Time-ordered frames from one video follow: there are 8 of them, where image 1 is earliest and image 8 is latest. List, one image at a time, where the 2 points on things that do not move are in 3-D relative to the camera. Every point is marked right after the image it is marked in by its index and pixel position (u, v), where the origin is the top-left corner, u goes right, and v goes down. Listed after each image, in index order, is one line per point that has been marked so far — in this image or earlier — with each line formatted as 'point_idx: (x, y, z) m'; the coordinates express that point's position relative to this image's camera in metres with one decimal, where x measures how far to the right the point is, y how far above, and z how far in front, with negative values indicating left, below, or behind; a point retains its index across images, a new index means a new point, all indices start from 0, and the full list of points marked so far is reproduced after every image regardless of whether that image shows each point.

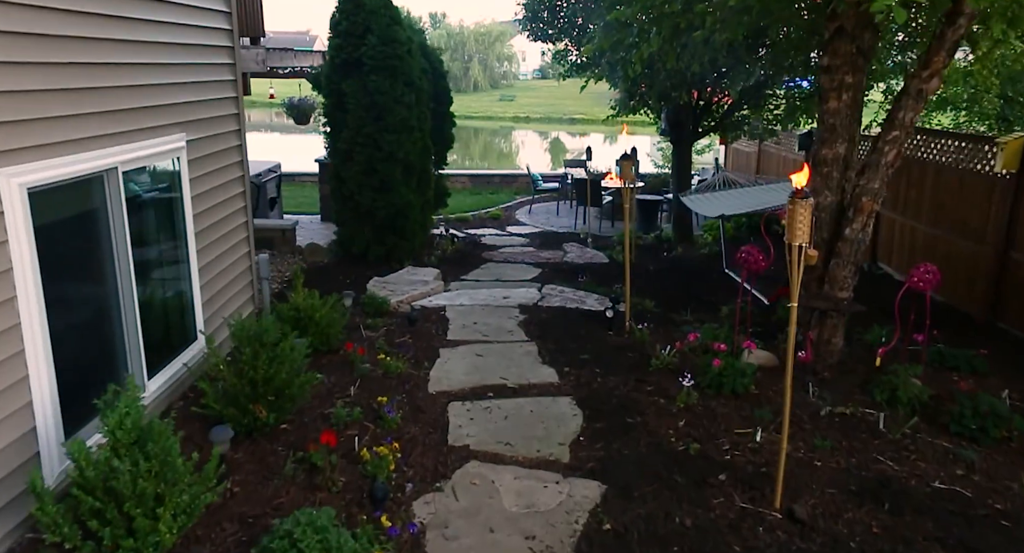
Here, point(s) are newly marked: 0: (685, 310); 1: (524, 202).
0: (+1.2, -0.3, +5.1) m
1: (+0.2, +1.2, +12.1) m
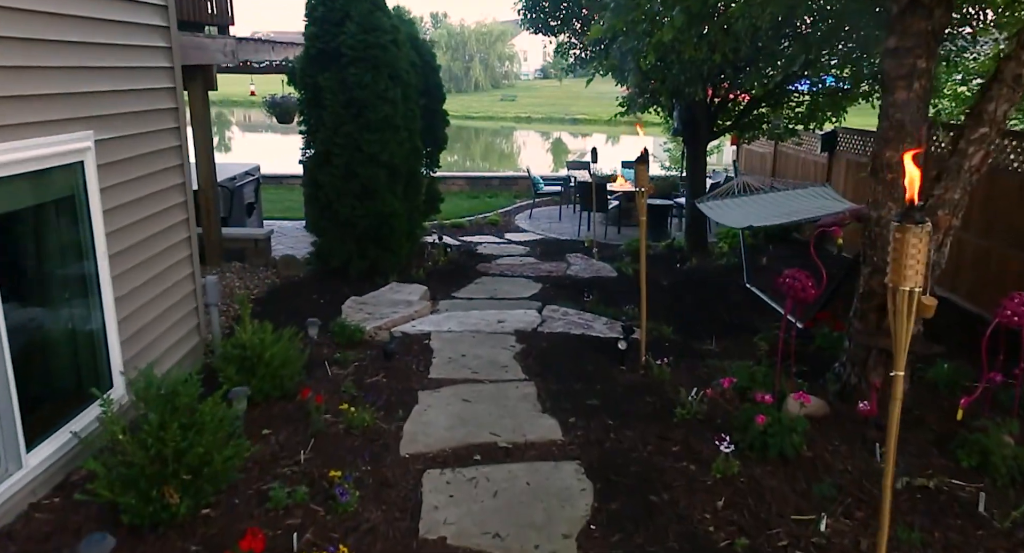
0: (+1.1, -0.4, +4.4) m
1: (+0.2, +1.1, +11.4) m
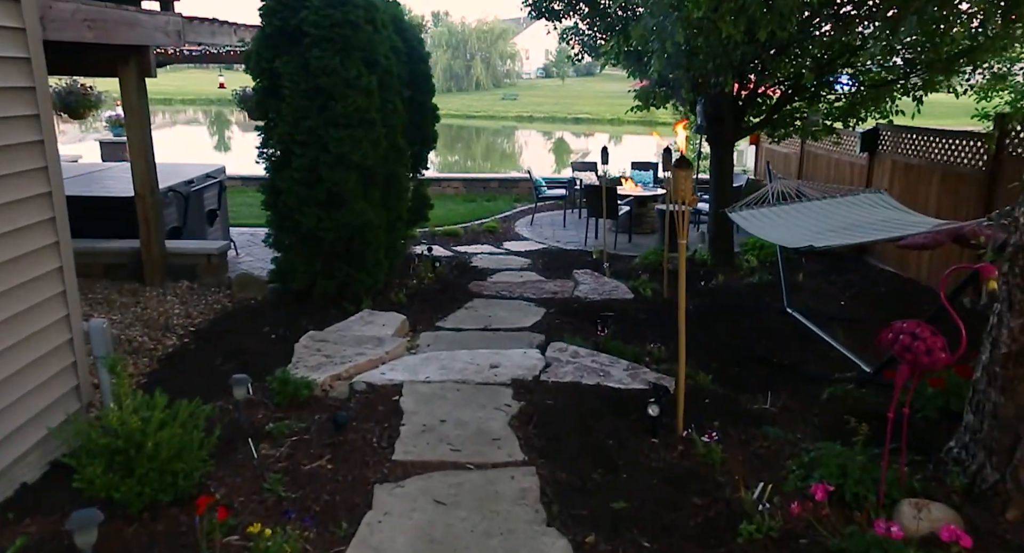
0: (+1.1, -0.5, +3.4) m
1: (+0.2, +0.9, +10.4) m
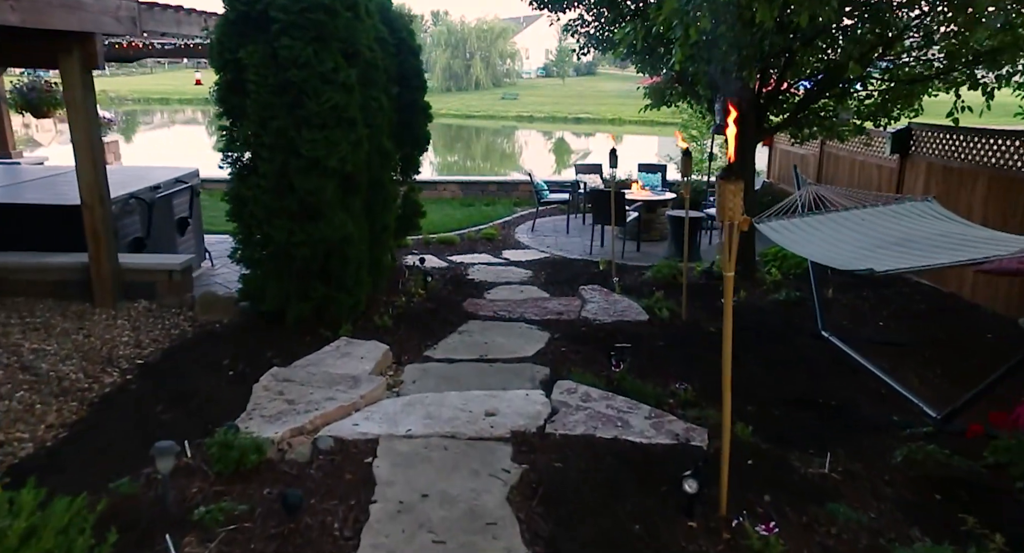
0: (+1.1, -0.7, +2.8) m
1: (+0.2, +0.8, +9.8) m
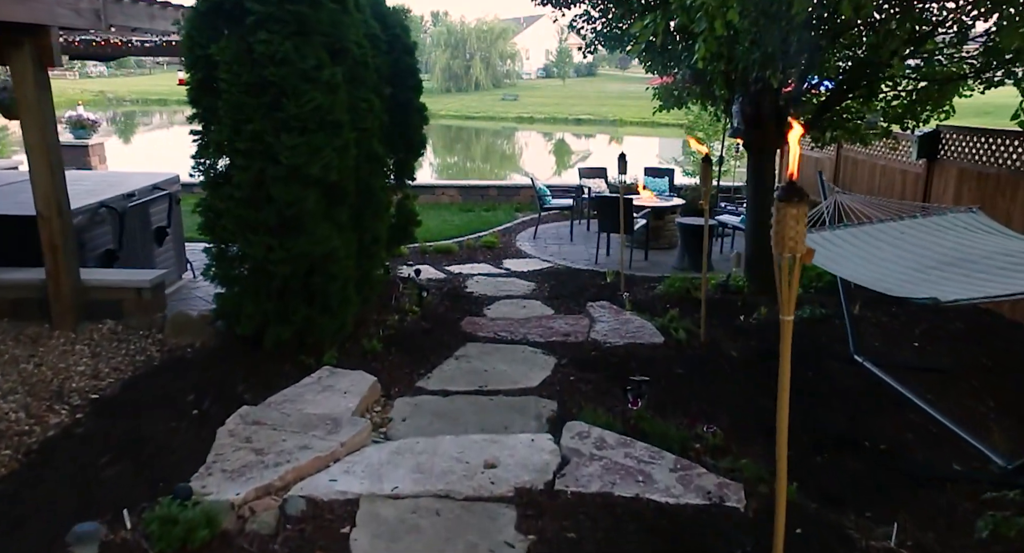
0: (+1.1, -0.8, +2.4) m
1: (+0.2, +0.7, +9.4) m
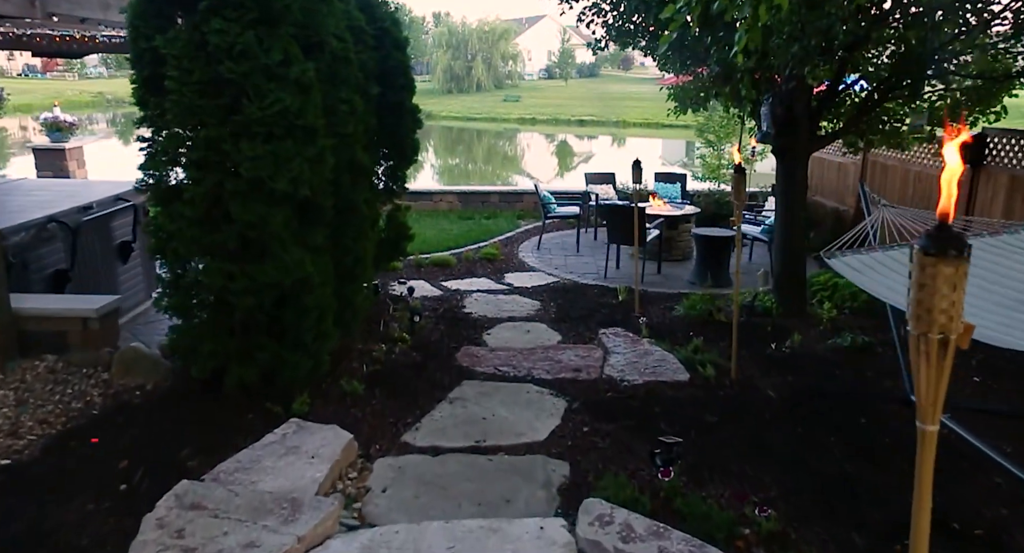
0: (+1.1, -0.9, +1.8) m
1: (+0.2, +0.5, +8.8) m
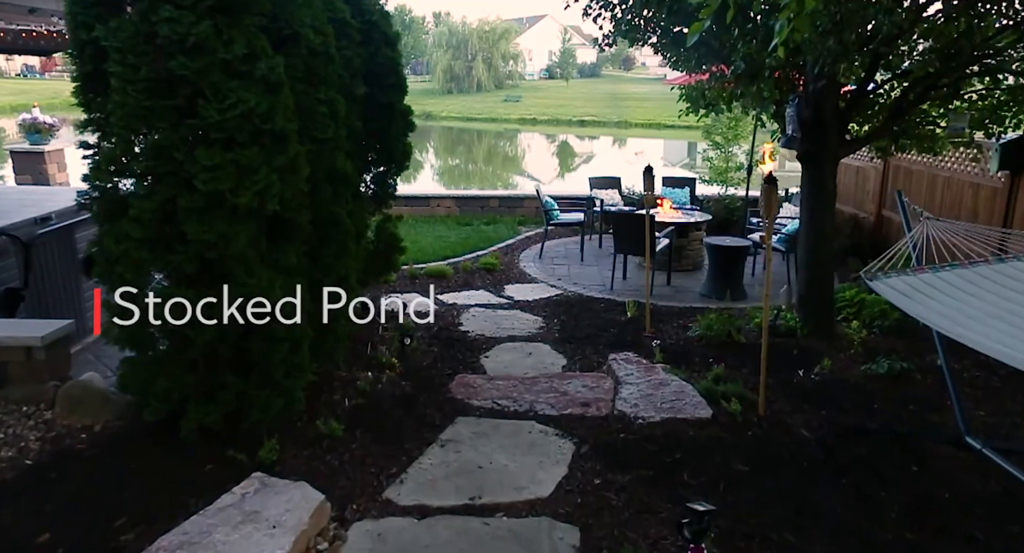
0: (+1.1, -1.0, +1.3) m
1: (+0.2, +0.4, +8.4) m
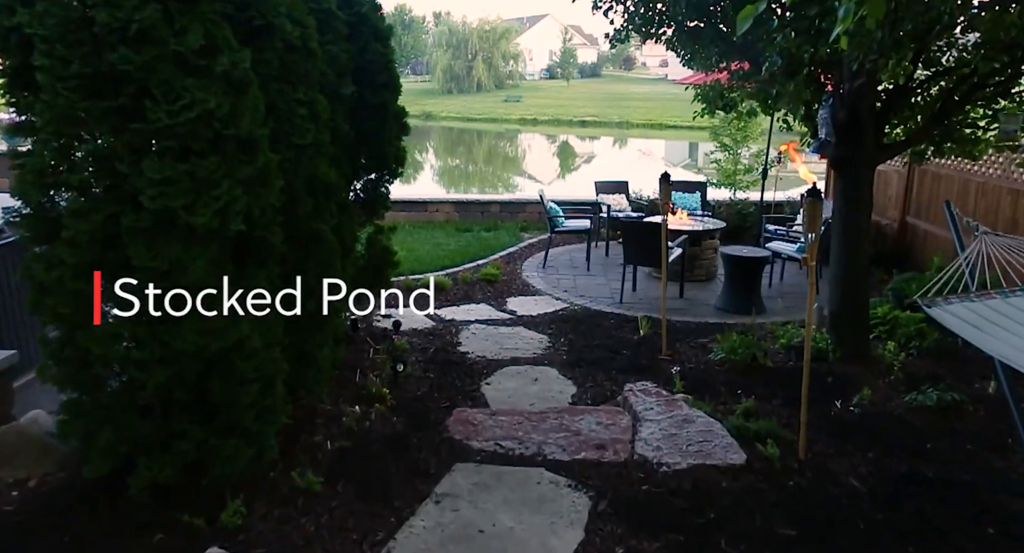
0: (+1.2, -1.1, +0.9) m
1: (+0.2, +0.3, +7.9) m
